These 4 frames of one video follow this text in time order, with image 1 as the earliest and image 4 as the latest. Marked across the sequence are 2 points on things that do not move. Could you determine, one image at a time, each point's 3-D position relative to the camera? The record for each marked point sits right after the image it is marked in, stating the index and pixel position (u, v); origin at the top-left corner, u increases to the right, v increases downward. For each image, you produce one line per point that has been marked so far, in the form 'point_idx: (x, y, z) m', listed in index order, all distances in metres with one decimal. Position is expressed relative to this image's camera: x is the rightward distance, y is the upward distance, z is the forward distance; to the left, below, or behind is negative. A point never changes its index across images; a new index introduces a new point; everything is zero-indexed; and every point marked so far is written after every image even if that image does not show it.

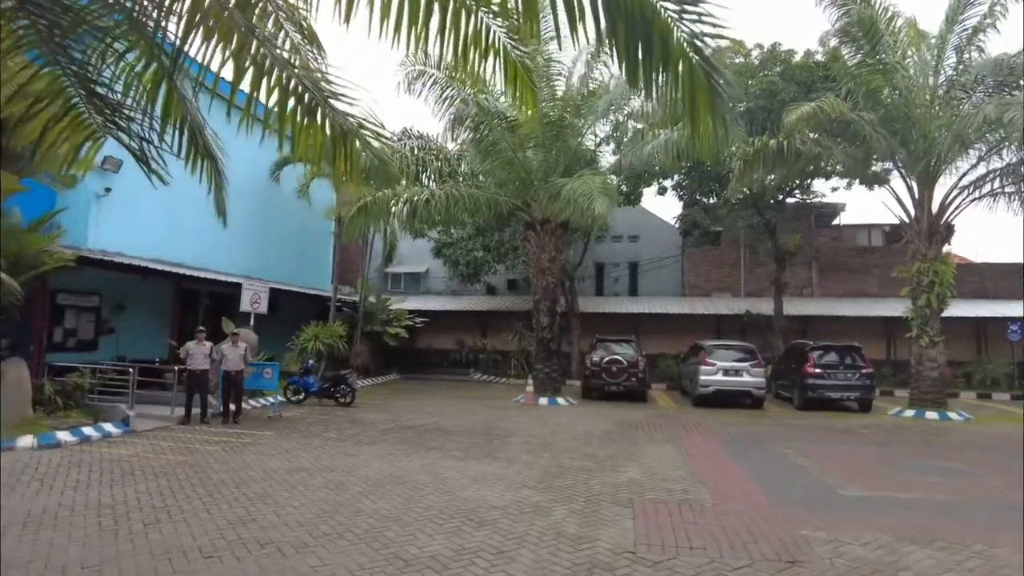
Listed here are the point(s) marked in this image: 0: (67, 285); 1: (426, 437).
0: (-9.7, +0.1, +14.1) m
1: (-1.4, -2.6, +11.2) m
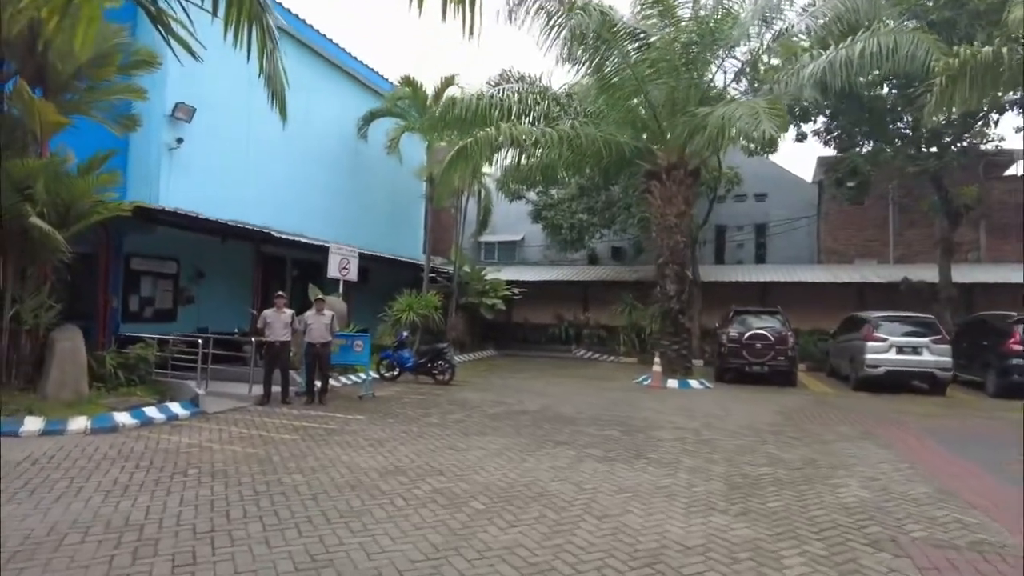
0: (-7.3, +0.8, +12.8) m
1: (+0.5, -1.9, +8.9) m
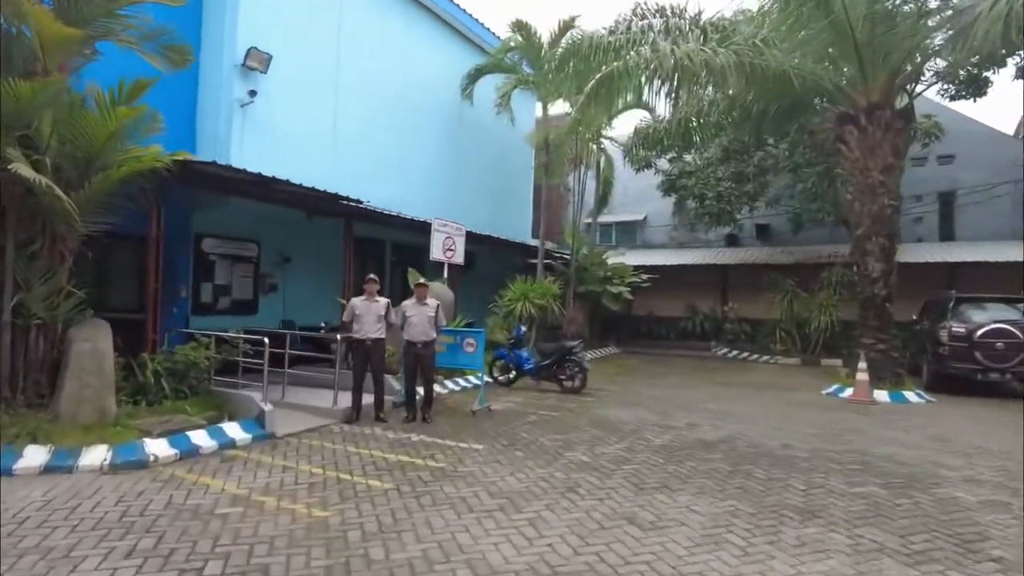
0: (-4.9, +1.0, +10.8) m
1: (+2.3, -1.7, +5.8) m
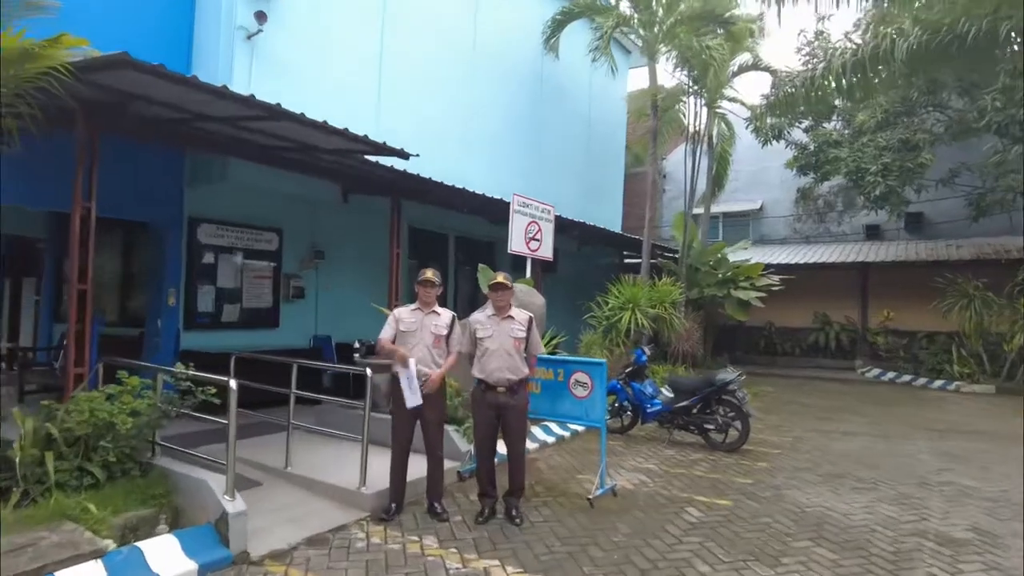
0: (-3.6, +1.0, +7.8) m
1: (+3.1, -1.7, +2.2) m
